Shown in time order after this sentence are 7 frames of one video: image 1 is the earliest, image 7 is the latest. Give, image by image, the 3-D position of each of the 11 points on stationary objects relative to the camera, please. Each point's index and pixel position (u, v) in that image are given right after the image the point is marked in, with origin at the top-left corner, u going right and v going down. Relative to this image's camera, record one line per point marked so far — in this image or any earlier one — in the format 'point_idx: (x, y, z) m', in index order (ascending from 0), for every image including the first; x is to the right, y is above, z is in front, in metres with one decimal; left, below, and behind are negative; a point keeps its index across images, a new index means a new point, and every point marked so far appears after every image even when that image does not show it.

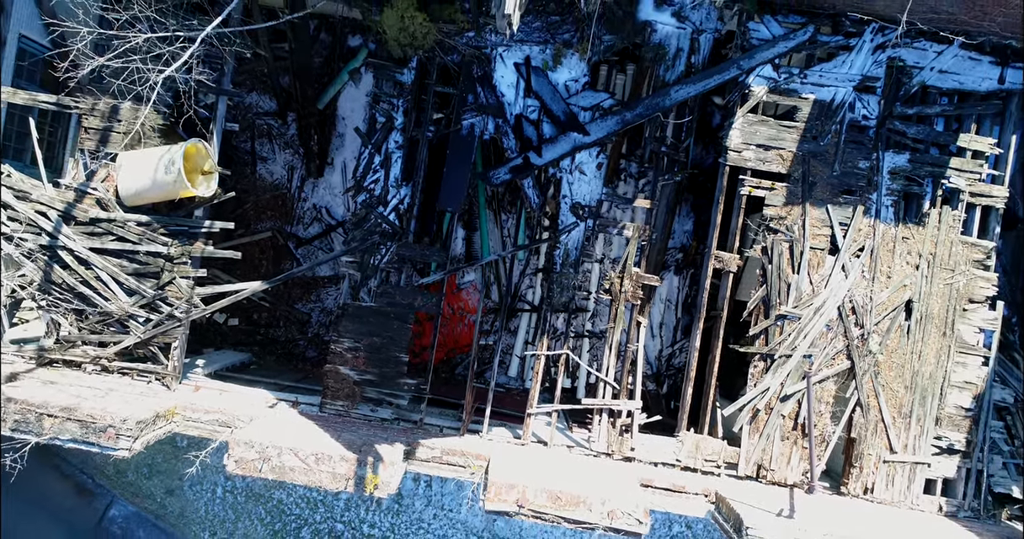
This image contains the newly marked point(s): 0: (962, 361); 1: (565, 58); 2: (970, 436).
0: (+4.6, -0.9, +6.6) m
1: (+0.6, +2.2, +6.9) m
2: (+4.7, -1.7, +6.6) m
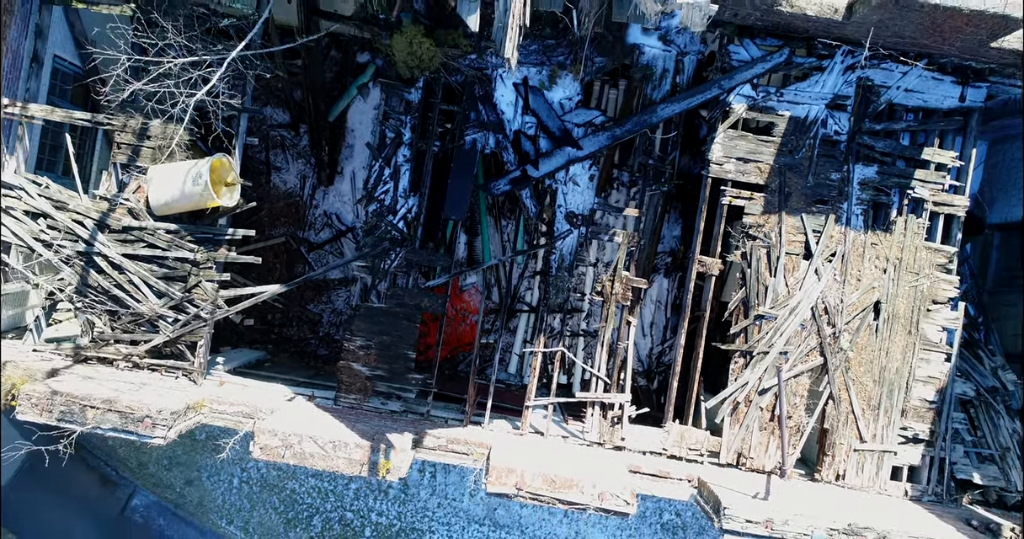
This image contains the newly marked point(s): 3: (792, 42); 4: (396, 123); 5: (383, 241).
0: (+4.6, -1.0, +7.1) m
1: (+0.5, +2.2, +7.4) m
2: (+4.7, -1.7, +7.1) m
3: (+3.0, +2.5, +7.0) m
4: (-1.4, +1.7, +7.9) m
5: (-1.5, +0.3, +7.6) m
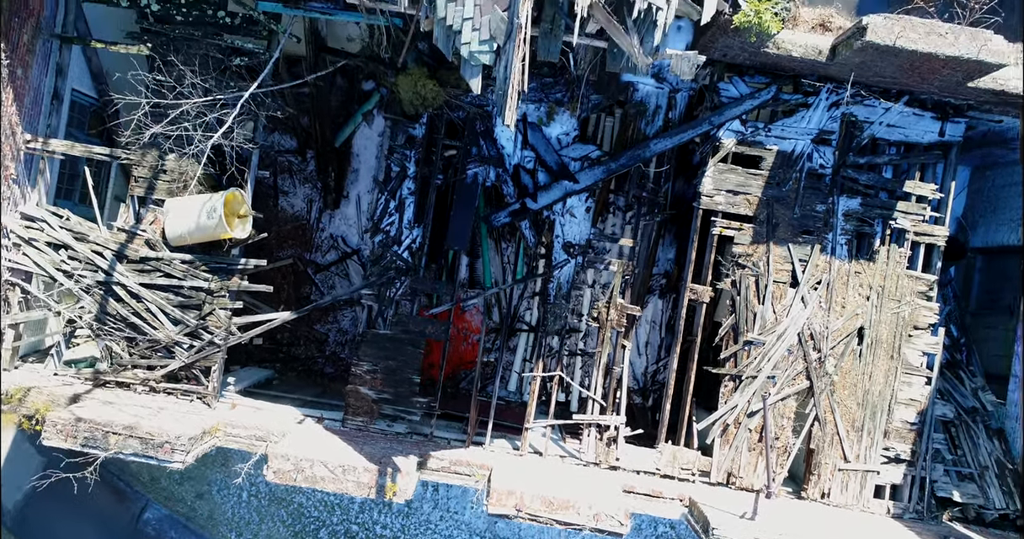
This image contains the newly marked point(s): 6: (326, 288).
0: (+4.6, -1.3, +7.5) m
1: (+0.5, +1.9, +7.7) m
2: (+4.7, -2.1, +7.5) m
3: (+3.0, +2.2, +7.3) m
4: (-1.4, +1.4, +8.3) m
5: (-1.5, 0.0, +7.9) m
6: (-2.7, -0.3, +9.3) m
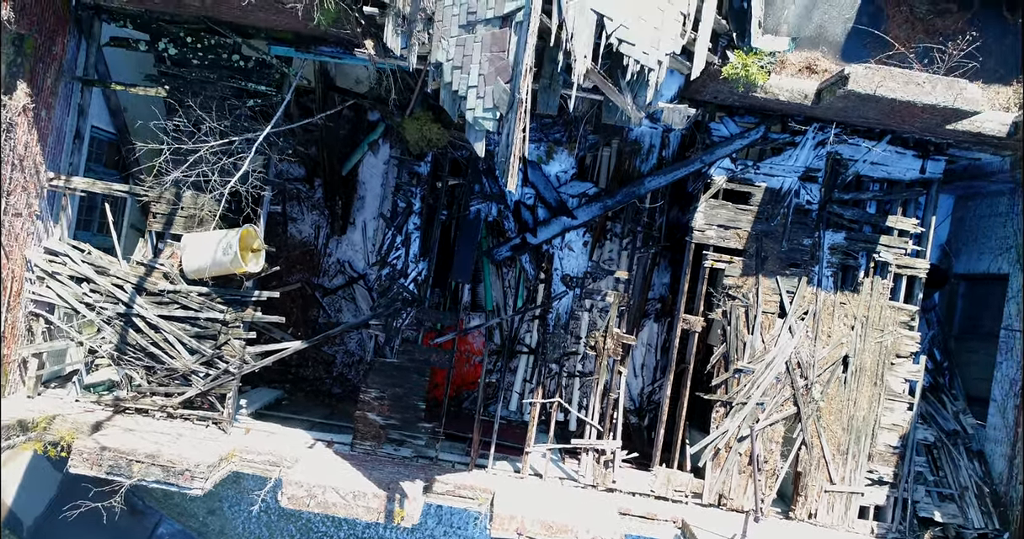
0: (+4.6, -1.7, +7.8) m
1: (+0.6, +1.5, +8.1) m
2: (+4.7, -2.4, +7.8) m
3: (+3.1, +1.8, +7.7) m
4: (-1.4, +1.0, +8.6) m
5: (-1.5, -0.4, +8.3) m
6: (-2.7, -0.6, +9.7) m
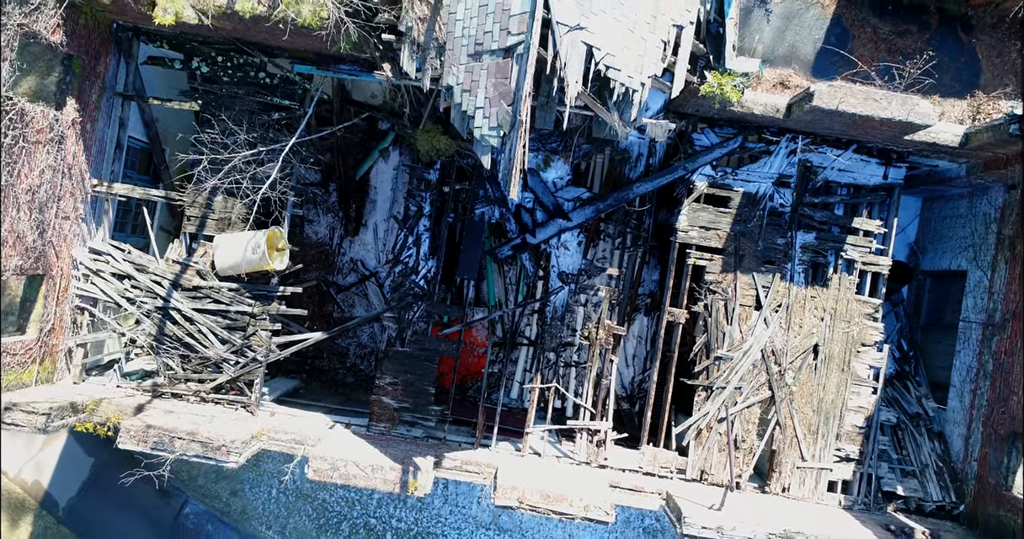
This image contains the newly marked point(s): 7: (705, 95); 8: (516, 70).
0: (+4.6, -1.6, +8.6) m
1: (+0.6, +1.5, +8.9) m
2: (+4.7, -2.4, +8.6) m
3: (+3.1, +1.8, +8.5) m
4: (-1.4, +1.0, +9.4) m
5: (-1.5, -0.4, +9.1) m
6: (-2.7, -0.6, +10.5) m
7: (+2.2, +2.0, +7.4) m
8: (0.0, +1.8, +5.7) m
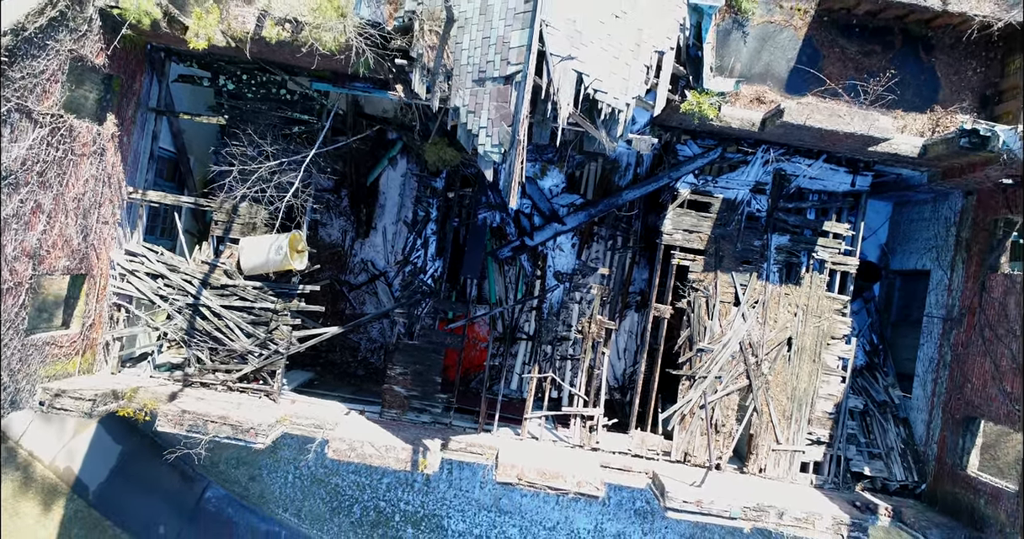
0: (+4.6, -1.6, +9.4) m
1: (+0.6, +1.5, +9.7) m
2: (+4.7, -2.4, +9.4) m
3: (+3.1, +1.8, +9.3) m
4: (-1.4, +1.0, +10.2) m
5: (-1.5, -0.4, +9.9) m
6: (-2.7, -0.6, +11.3) m
7: (+2.2, +2.0, +8.2) m
8: (0.0, +1.8, +6.5) m
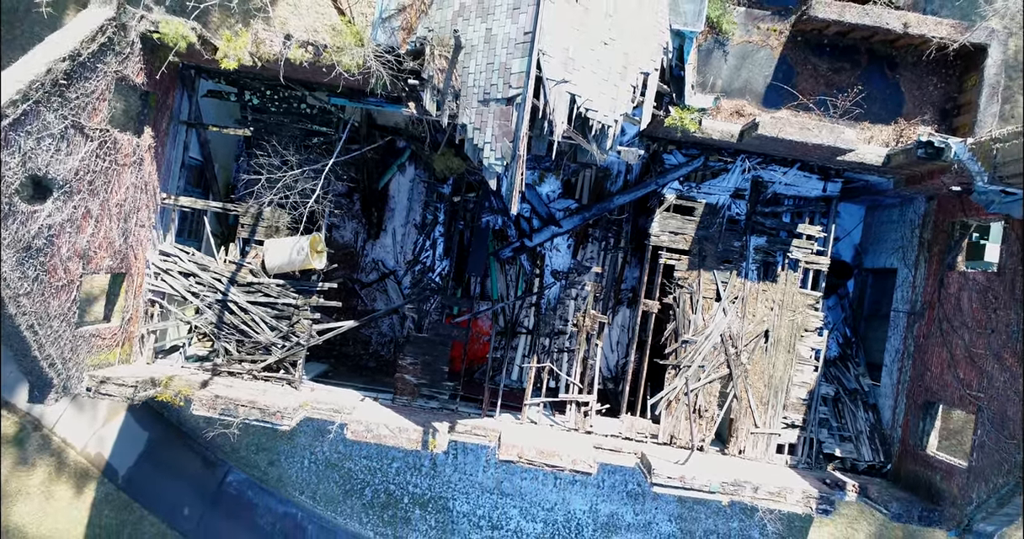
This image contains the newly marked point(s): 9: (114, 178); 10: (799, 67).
0: (+4.6, -1.6, +10.3) m
1: (+0.6, +1.5, +10.6) m
2: (+4.7, -2.4, +10.3) m
3: (+3.1, +1.9, +10.2) m
4: (-1.4, +1.1, +11.1) m
5: (-1.5, -0.3, +10.8) m
6: (-2.7, -0.6, +12.2) m
7: (+2.2, +2.0, +9.1) m
8: (0.0, +1.8, +7.3) m
9: (-5.6, +1.3, +9.0) m
10: (+4.5, +3.2, +10.1) m
